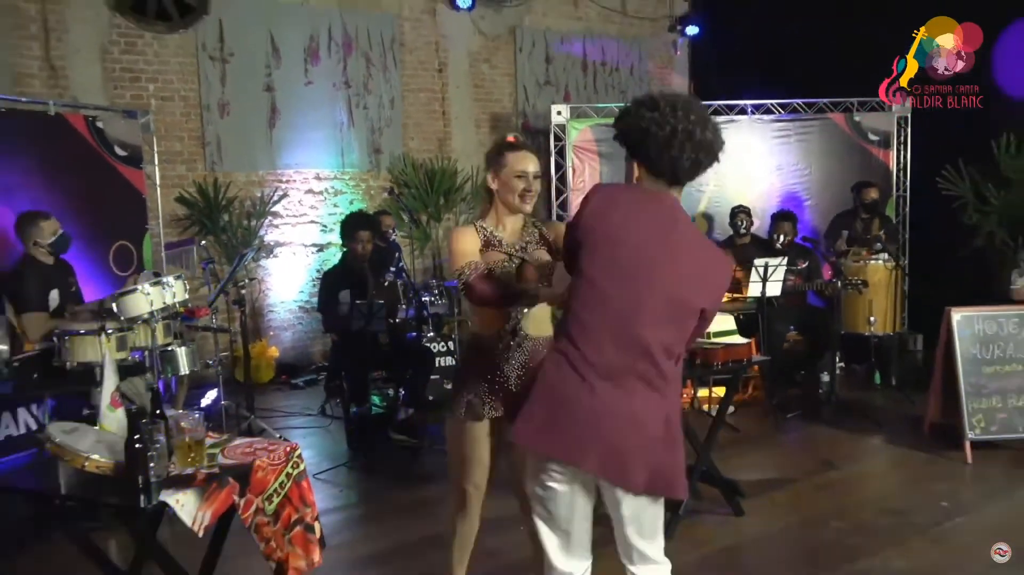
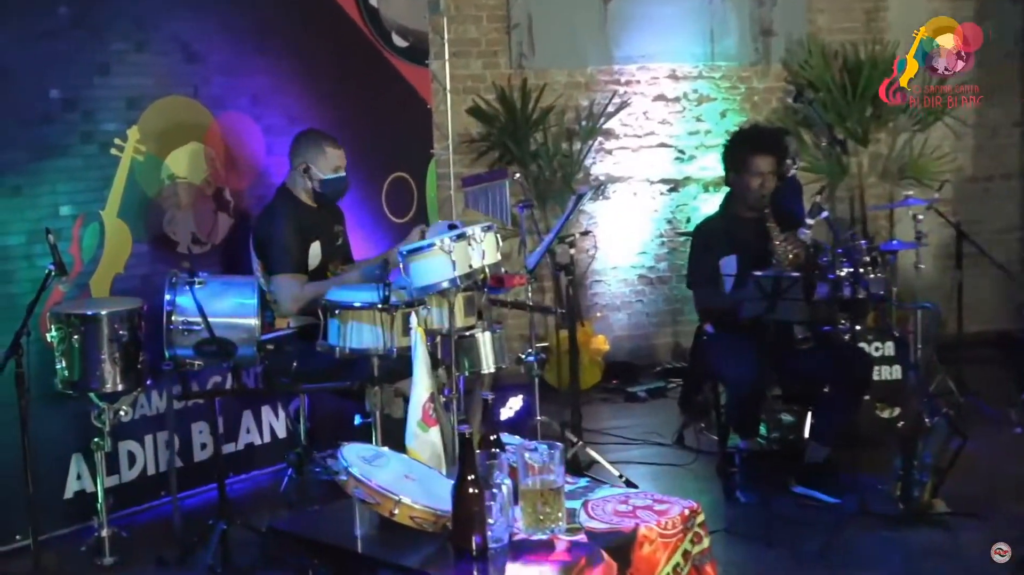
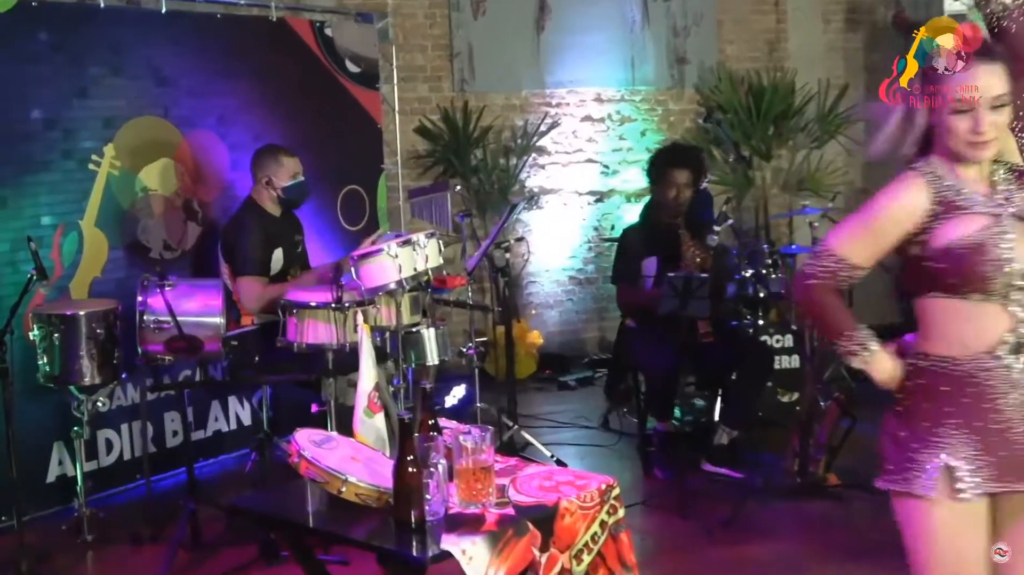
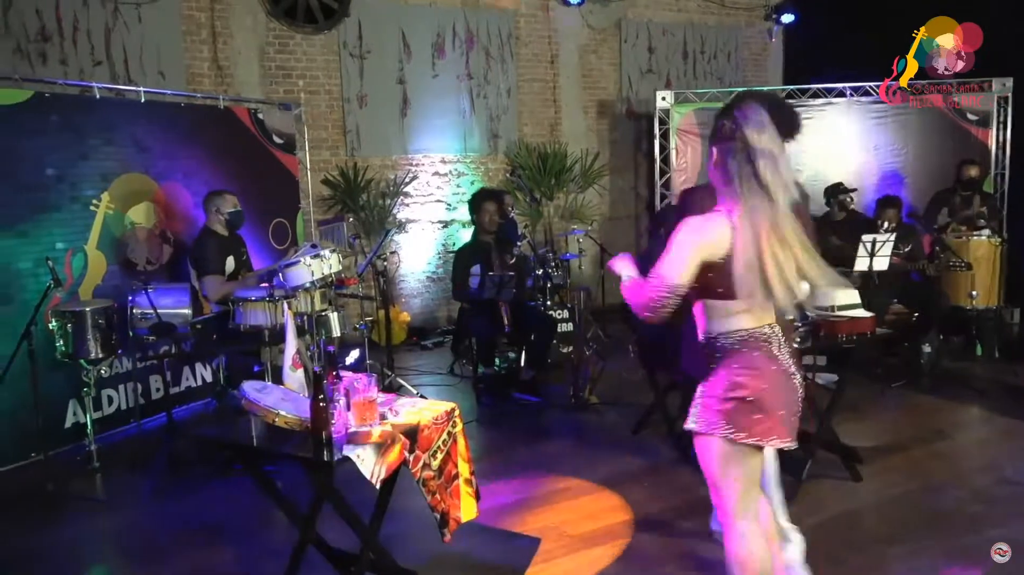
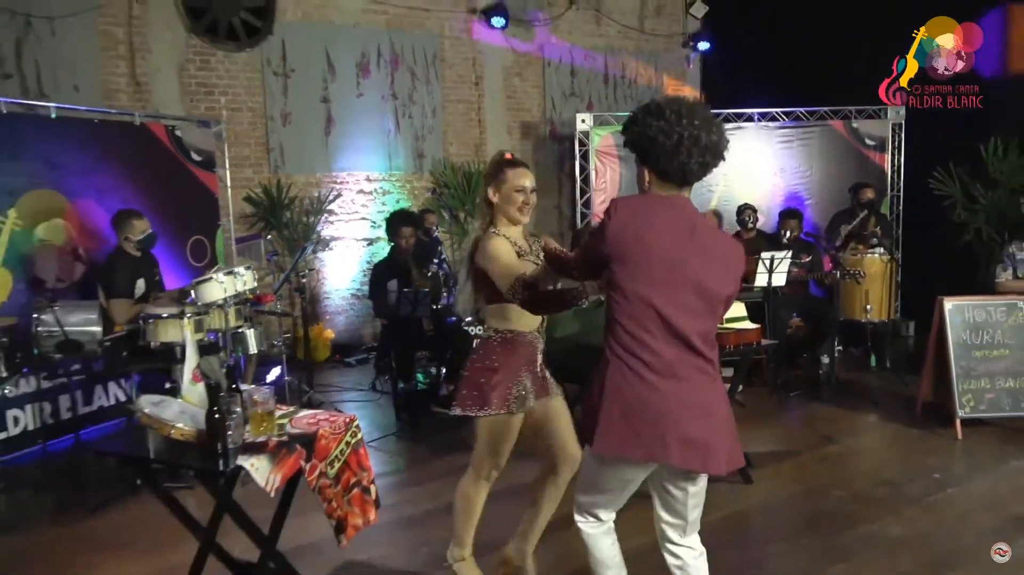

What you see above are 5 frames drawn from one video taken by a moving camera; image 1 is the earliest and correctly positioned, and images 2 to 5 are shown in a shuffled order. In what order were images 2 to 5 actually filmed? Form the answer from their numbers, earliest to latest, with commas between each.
5, 4, 3, 2
